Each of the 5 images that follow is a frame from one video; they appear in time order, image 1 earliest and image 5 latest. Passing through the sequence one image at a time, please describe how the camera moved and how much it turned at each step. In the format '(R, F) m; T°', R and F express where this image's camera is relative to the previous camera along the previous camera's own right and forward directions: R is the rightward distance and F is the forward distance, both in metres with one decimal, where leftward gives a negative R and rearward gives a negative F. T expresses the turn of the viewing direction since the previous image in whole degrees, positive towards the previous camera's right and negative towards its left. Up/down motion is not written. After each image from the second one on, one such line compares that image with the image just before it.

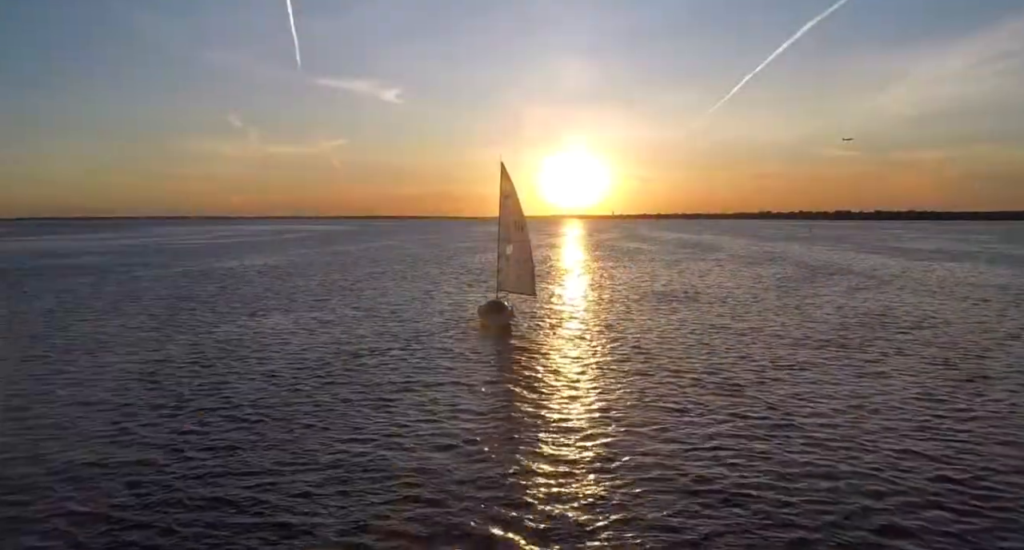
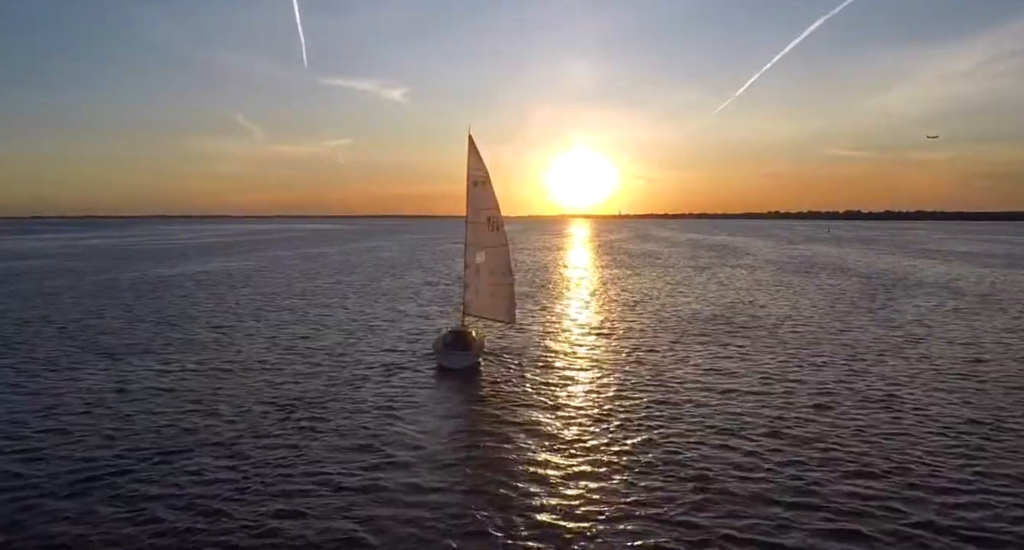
(+1.3, +11.8) m; 0°
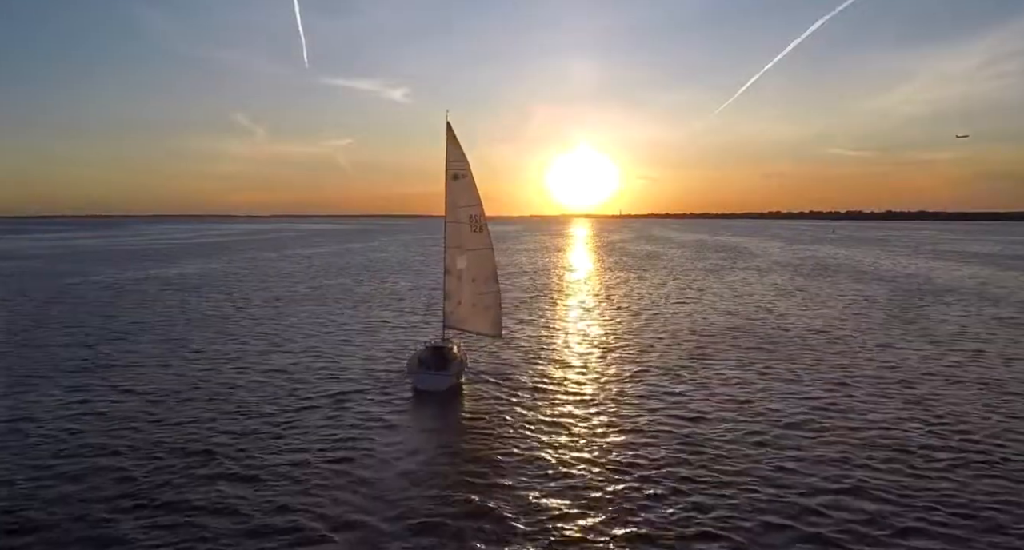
(+0.6, +3.8) m; 0°
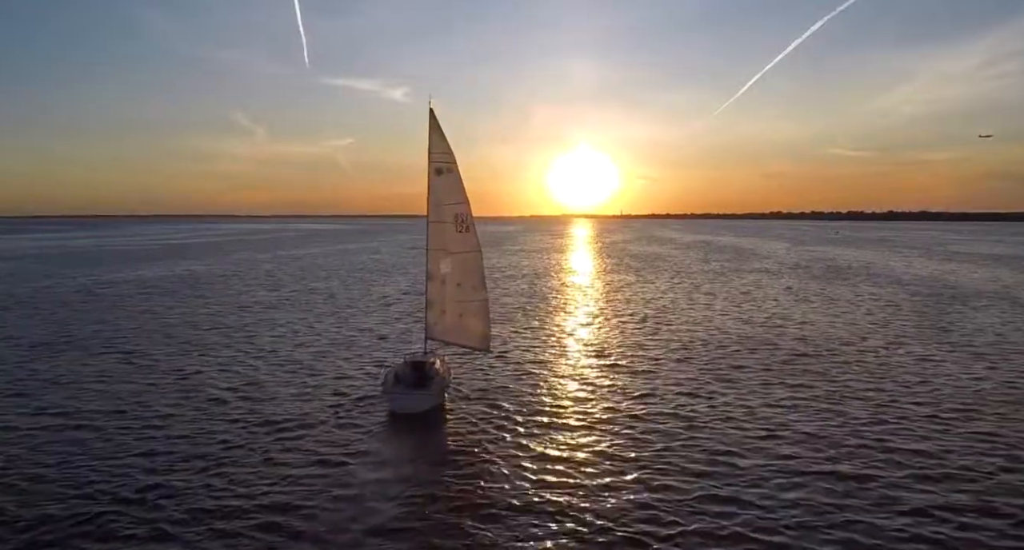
(+0.3, +2.7) m; 0°
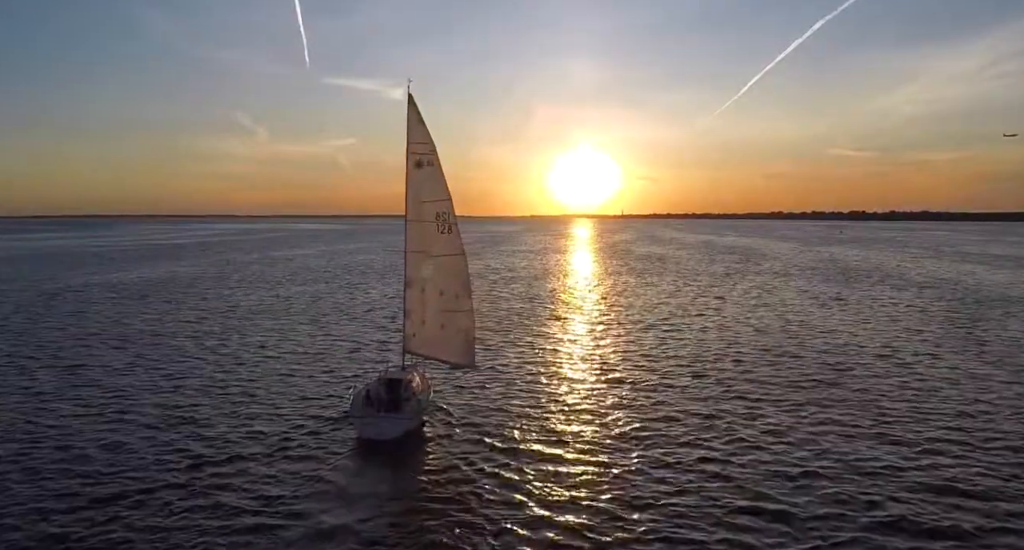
(+0.3, +2.5) m; 0°
